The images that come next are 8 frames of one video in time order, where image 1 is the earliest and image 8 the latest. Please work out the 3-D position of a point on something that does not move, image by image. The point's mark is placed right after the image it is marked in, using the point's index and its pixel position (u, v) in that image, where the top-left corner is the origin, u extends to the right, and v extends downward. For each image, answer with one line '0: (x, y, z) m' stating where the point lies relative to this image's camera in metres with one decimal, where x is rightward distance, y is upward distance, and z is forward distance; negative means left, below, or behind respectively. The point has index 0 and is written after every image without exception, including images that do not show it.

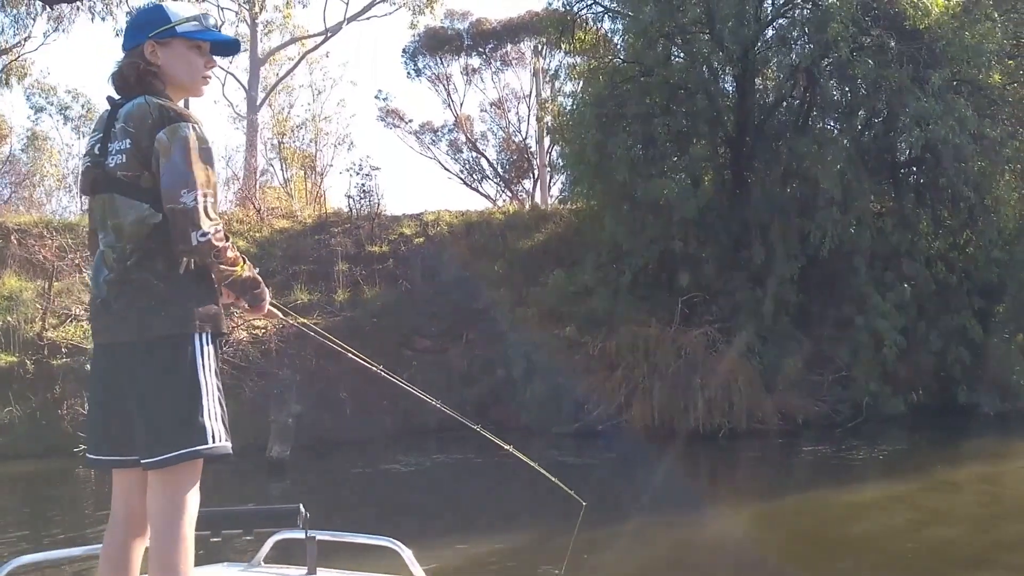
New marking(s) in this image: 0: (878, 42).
0: (+3.9, +2.6, +10.6) m
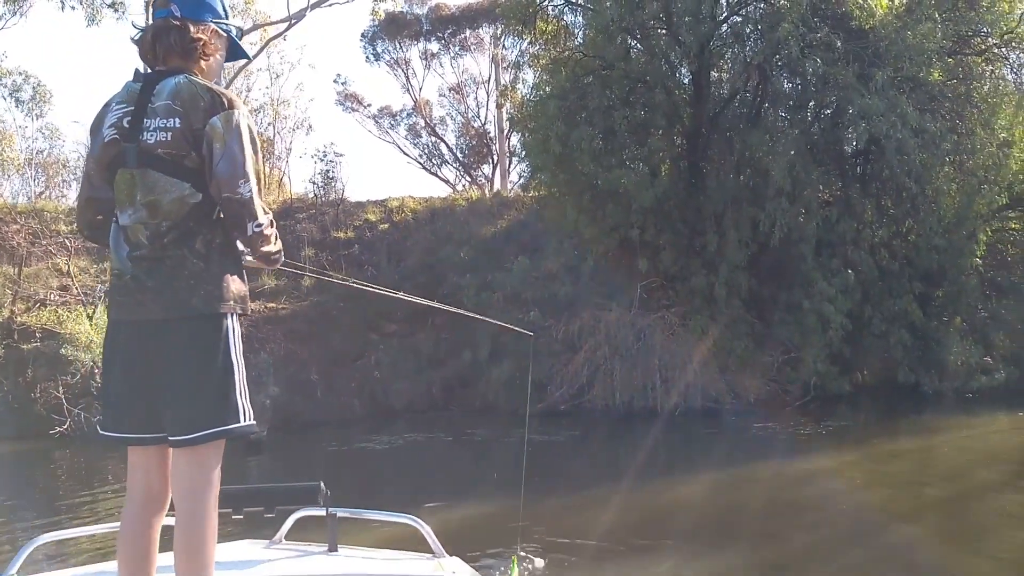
0: (+3.6, +2.8, +11.1) m
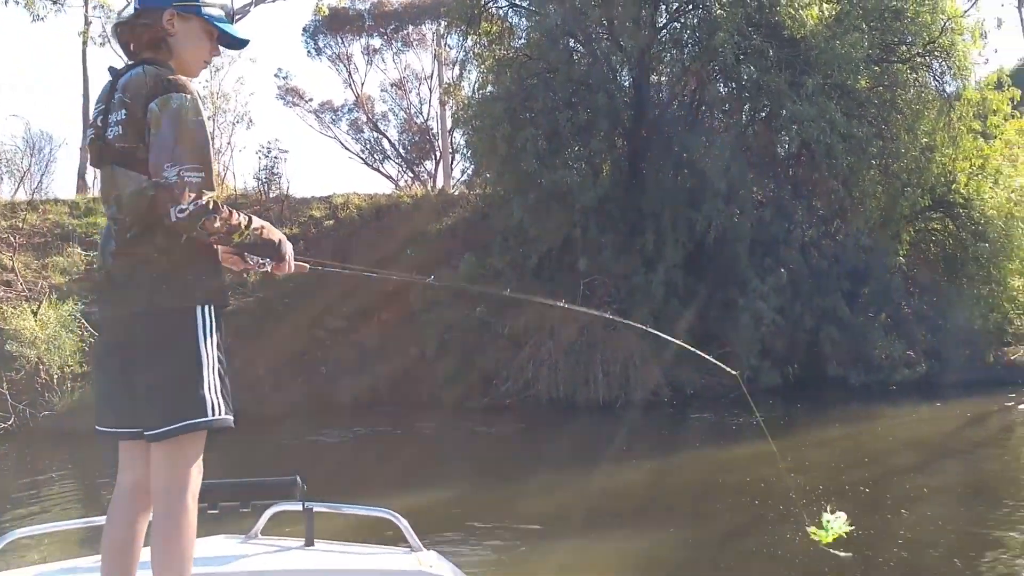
0: (+2.9, +2.8, +11.6) m
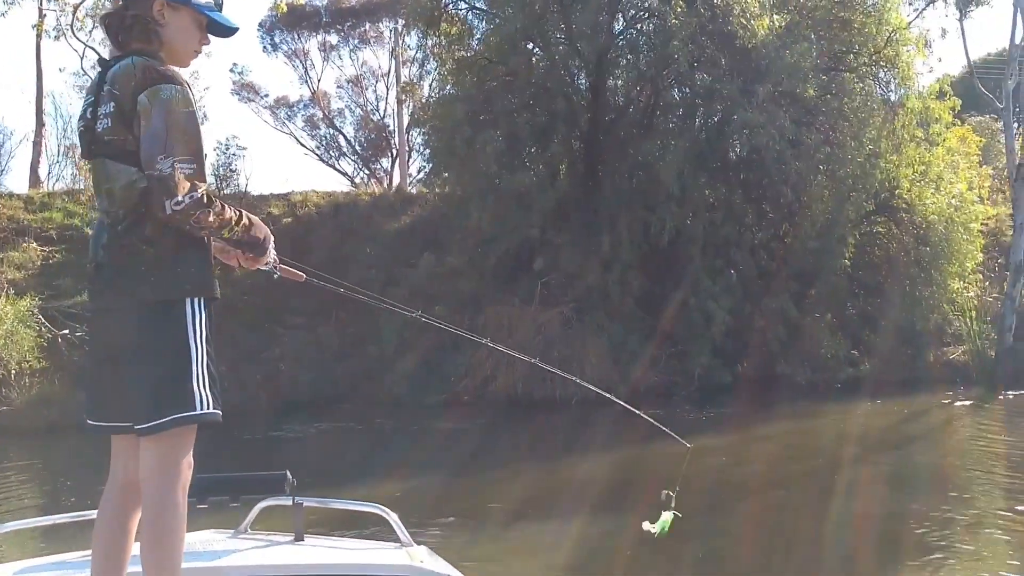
0: (+2.4, +2.8, +11.9) m
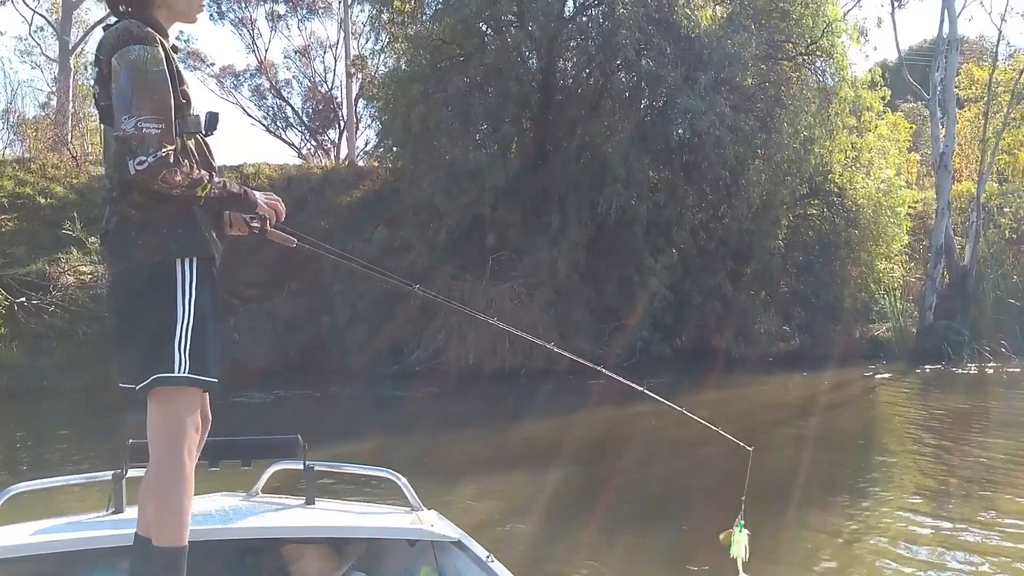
0: (+1.9, +3.1, +12.4) m
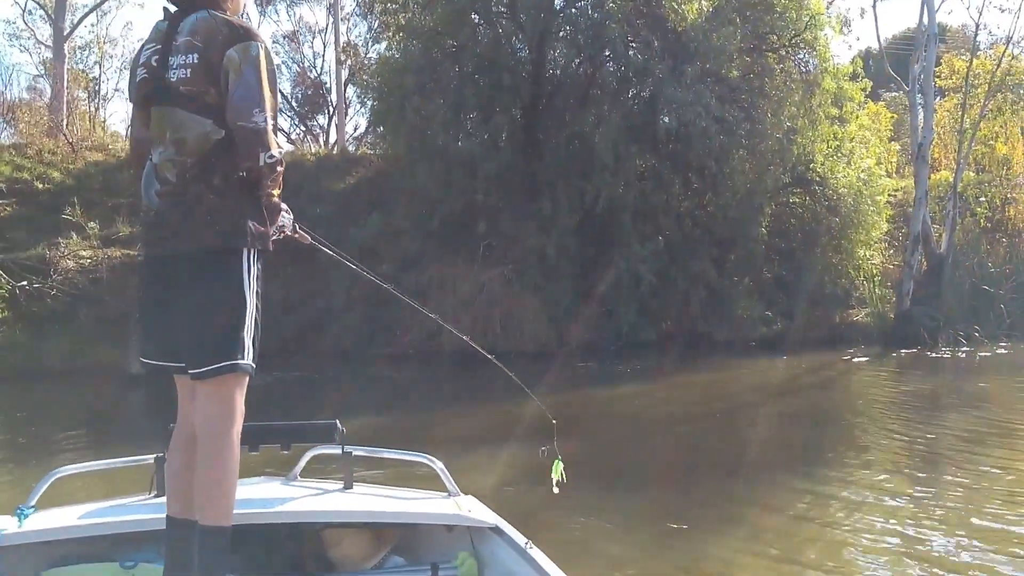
0: (+1.7, +3.3, +12.8) m
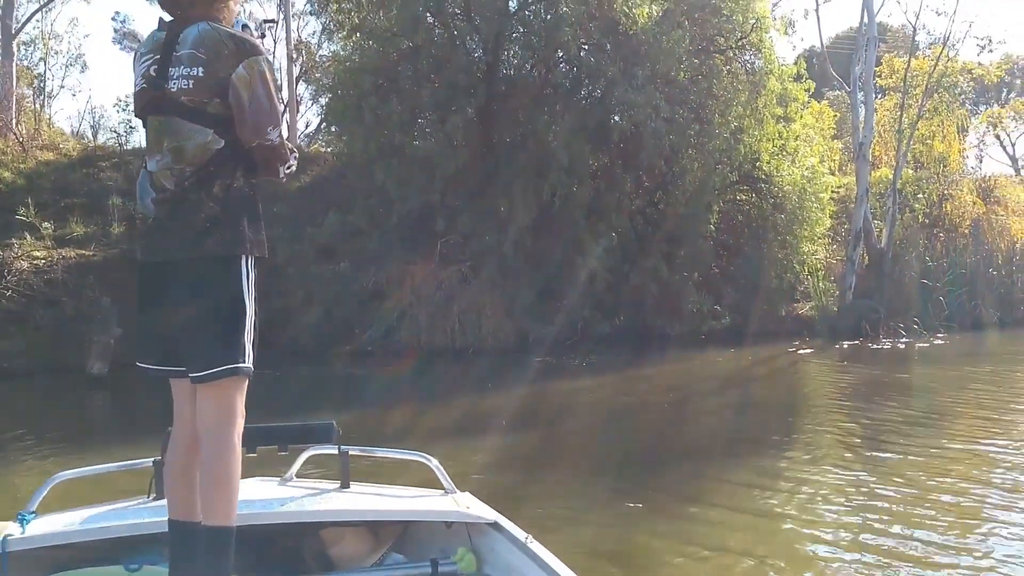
0: (+1.1, +3.3, +13.1) m
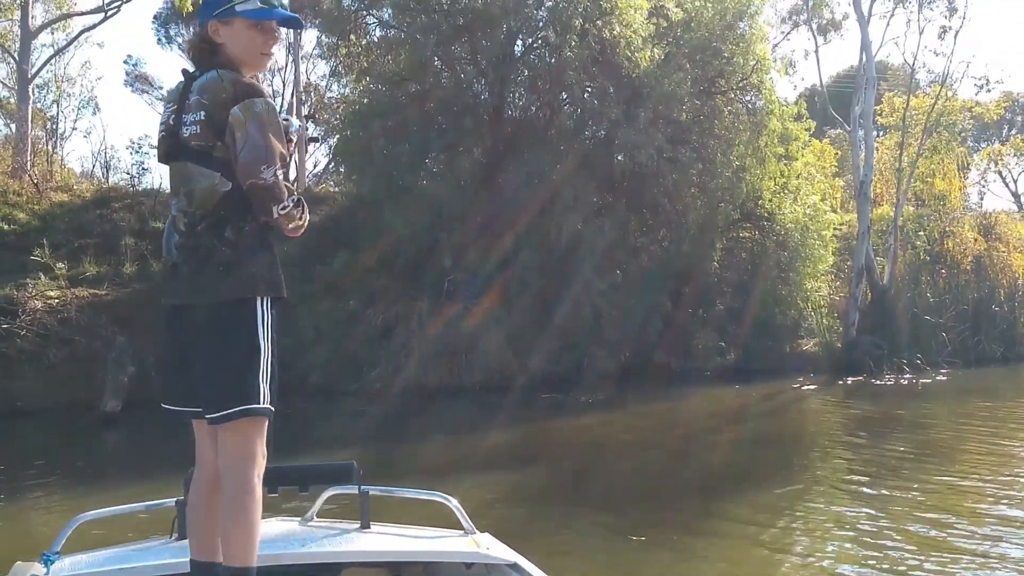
0: (+1.2, +2.8, +13.4) m
